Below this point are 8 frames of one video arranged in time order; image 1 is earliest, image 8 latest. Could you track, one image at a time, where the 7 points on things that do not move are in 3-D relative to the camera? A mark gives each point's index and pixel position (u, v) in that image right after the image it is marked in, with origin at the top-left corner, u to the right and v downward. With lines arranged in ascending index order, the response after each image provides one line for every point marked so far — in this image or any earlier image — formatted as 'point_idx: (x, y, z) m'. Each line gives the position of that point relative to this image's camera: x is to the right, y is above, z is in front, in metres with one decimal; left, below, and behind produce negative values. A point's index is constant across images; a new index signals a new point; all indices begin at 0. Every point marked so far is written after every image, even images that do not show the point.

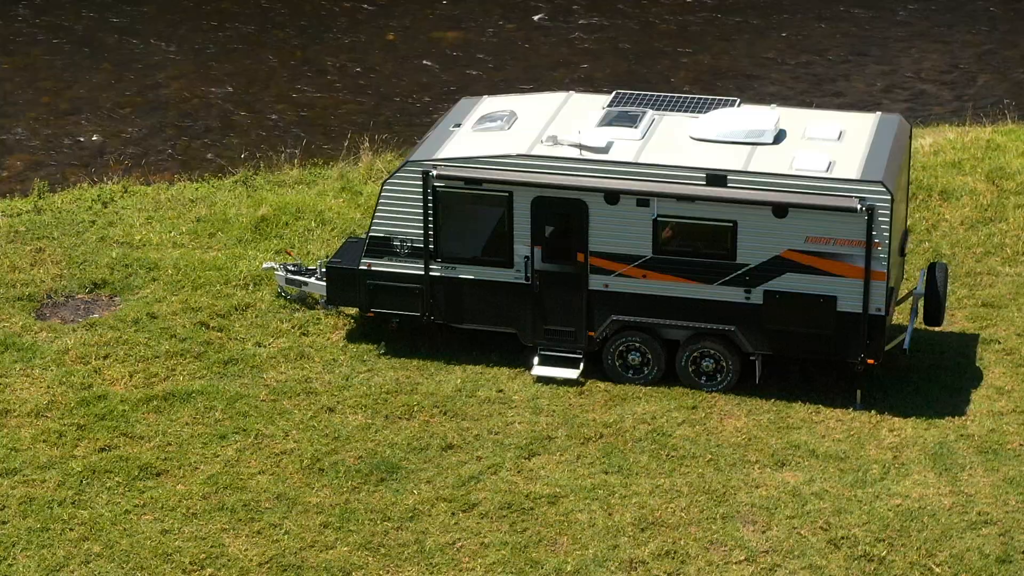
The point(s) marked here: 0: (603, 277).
0: (+0.5, +0.1, +13.8) m
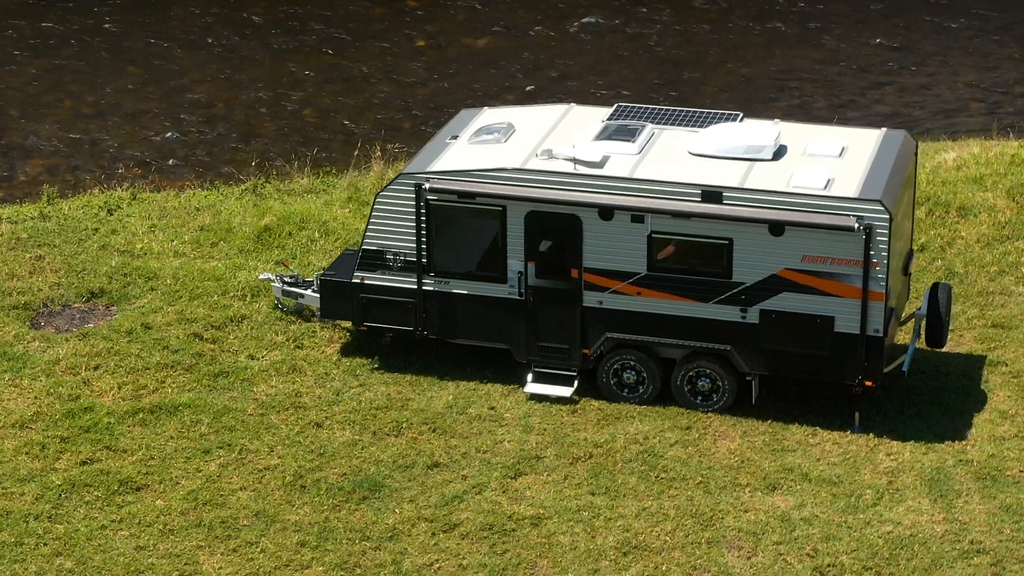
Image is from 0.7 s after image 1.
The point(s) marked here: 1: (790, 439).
0: (+0.5, 0.0, +13.6) m
1: (+1.6, -0.9, +13.4) m
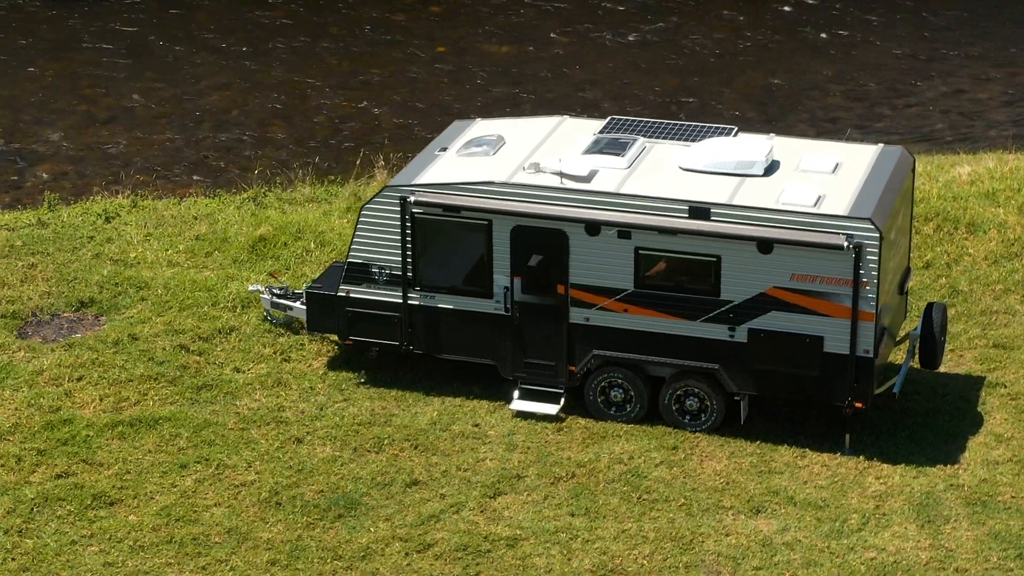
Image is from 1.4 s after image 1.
0: (+0.4, -0.1, +13.4) m
1: (+1.5, -1.0, +13.2) m
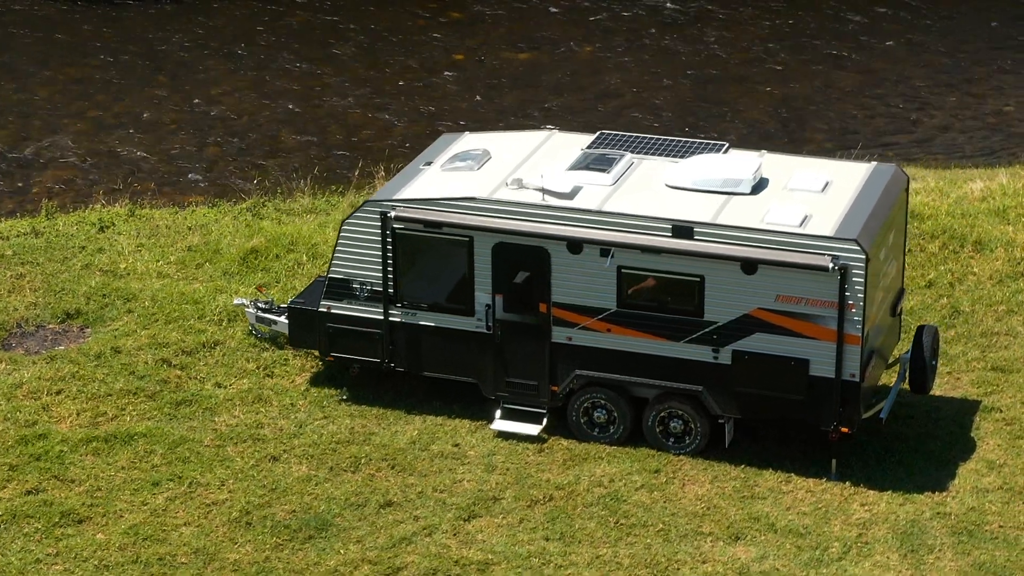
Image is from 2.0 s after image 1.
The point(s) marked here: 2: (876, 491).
0: (+0.3, -0.2, +13.1) m
1: (+1.4, -1.1, +12.9) m
2: (+2.0, -1.1, +12.8) m
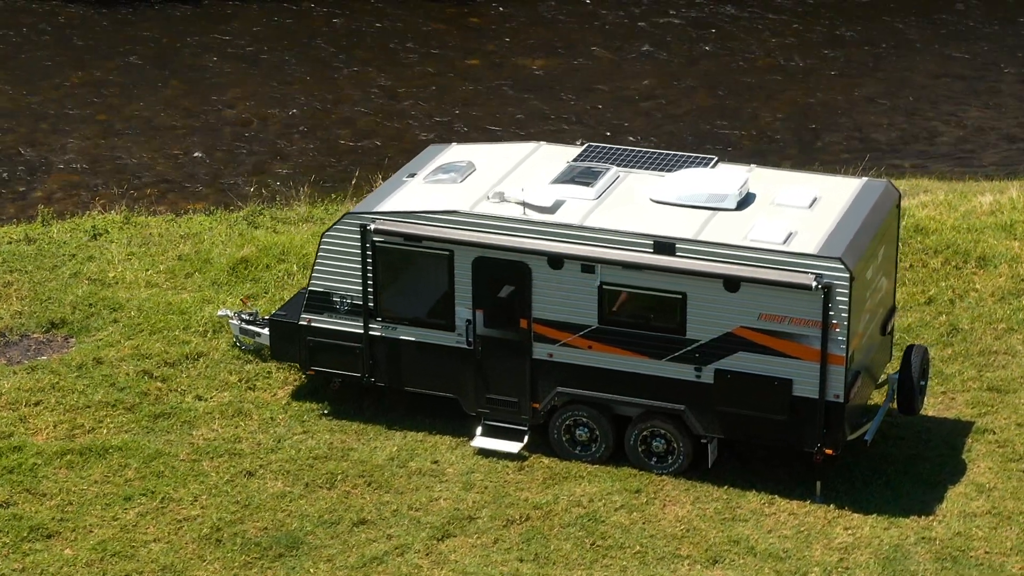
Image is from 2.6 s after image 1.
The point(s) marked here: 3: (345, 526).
0: (+0.2, -0.3, +12.9) m
1: (+1.3, -1.2, +12.6) m
2: (+1.9, -1.2, +12.5) m
3: (-0.9, -1.3, +12.4) m
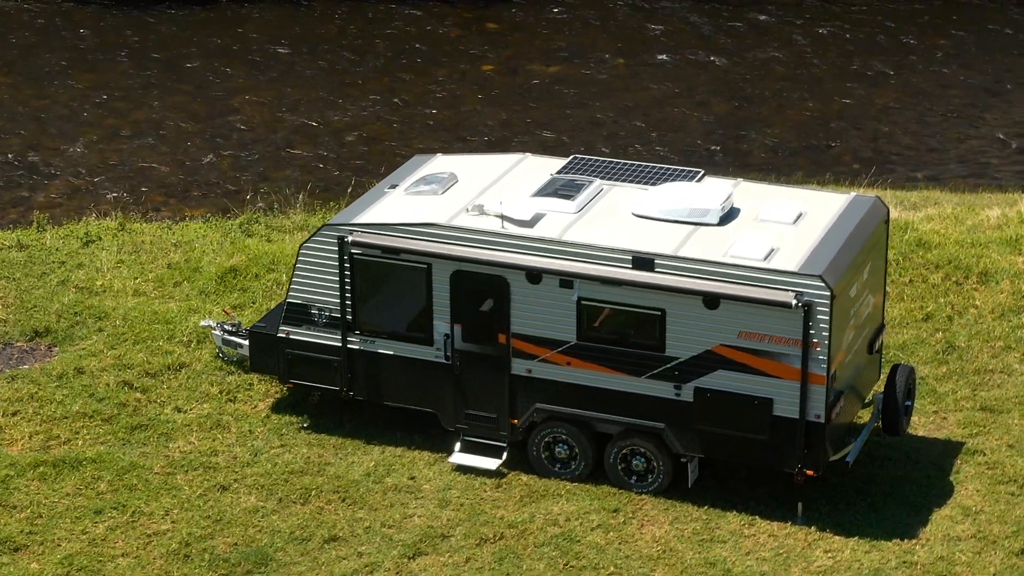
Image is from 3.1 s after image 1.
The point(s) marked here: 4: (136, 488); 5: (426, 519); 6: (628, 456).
0: (+0.1, -0.4, +12.7) m
1: (+1.1, -1.3, +12.4) m
2: (+1.8, -1.3, +12.3) m
3: (-1.0, -1.3, +12.2) m
4: (-2.1, -1.1, +12.7) m
5: (-0.5, -1.2, +12.4) m
6: (+0.6, -0.9, +12.7) m
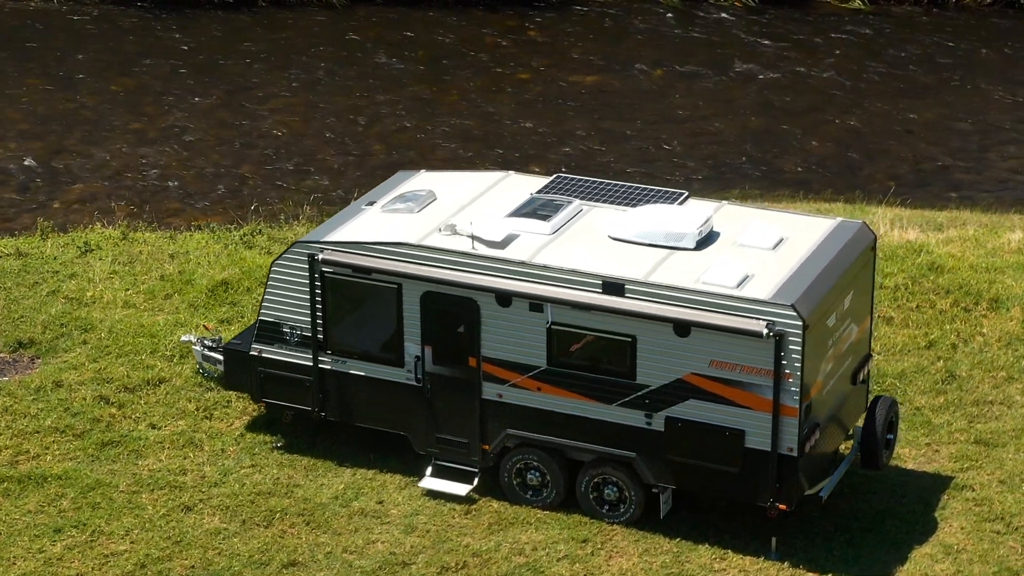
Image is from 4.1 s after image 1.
0: (-0.1, -0.5, +12.4) m
1: (+0.9, -1.4, +12.0) m
2: (+1.6, -1.5, +11.9) m
3: (-1.2, -1.4, +12.0) m
4: (-2.2, -1.2, +12.5) m
5: (-0.6, -1.4, +12.2) m
6: (+0.5, -1.1, +12.4) m
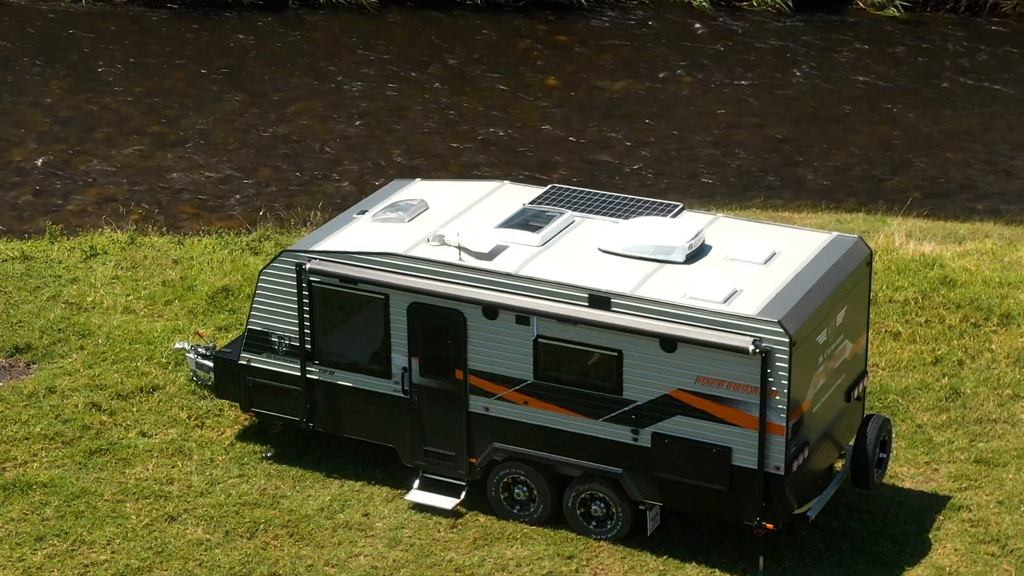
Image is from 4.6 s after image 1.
0: (-0.1, -0.6, +12.2) m
1: (+0.9, -1.5, +11.9) m
2: (+1.5, -1.6, +11.7) m
3: (-1.3, -1.5, +11.8) m
4: (-2.3, -1.2, +12.4) m
5: (-0.7, -1.4, +12.0) m
6: (+0.4, -1.1, +12.2) m
